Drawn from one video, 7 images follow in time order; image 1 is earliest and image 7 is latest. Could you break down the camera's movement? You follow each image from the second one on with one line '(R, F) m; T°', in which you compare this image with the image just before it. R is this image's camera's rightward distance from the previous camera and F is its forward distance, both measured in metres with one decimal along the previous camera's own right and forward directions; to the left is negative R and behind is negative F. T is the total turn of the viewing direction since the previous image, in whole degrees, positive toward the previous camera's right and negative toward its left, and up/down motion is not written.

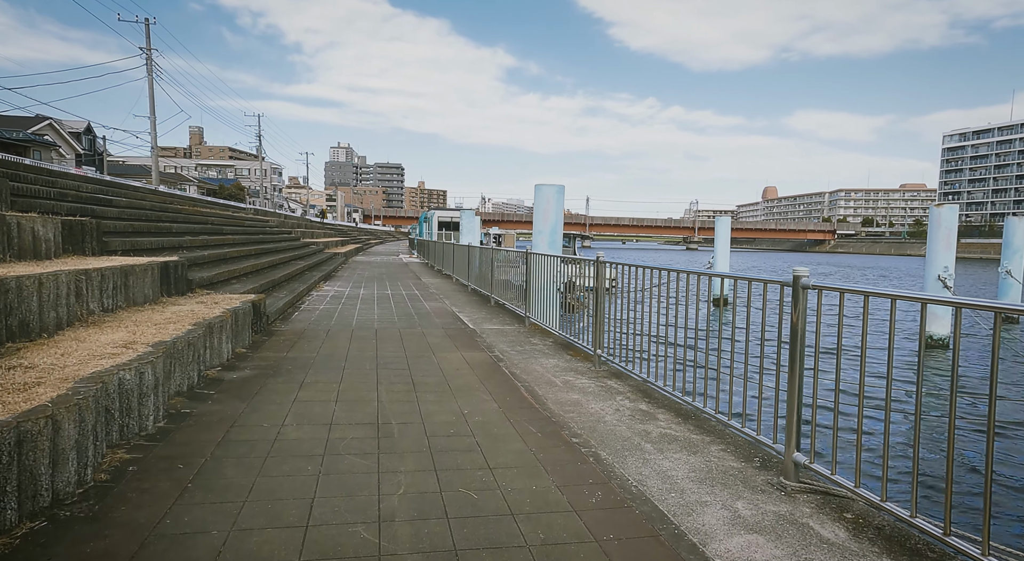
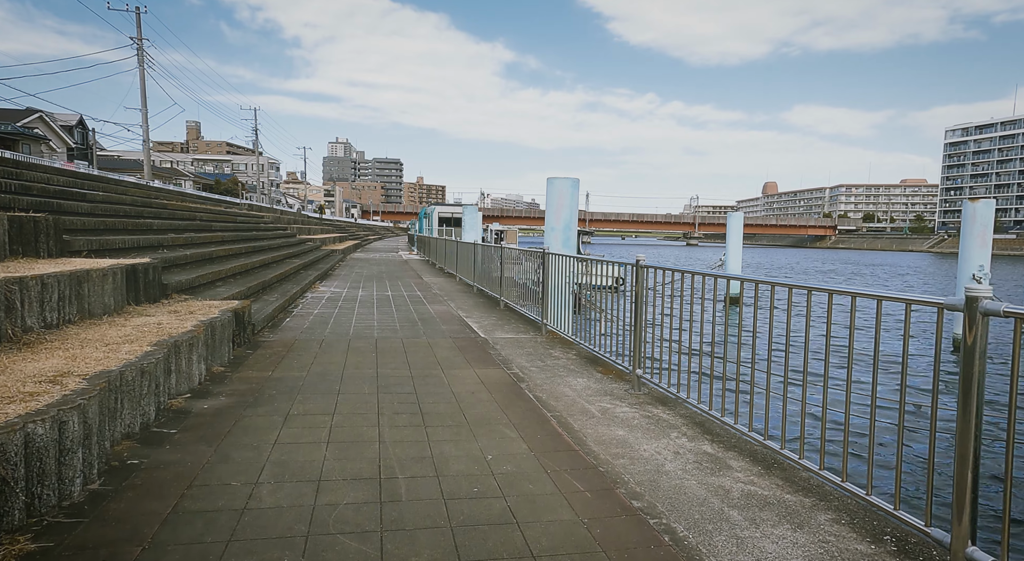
(-0.2, +0.8) m; 0°
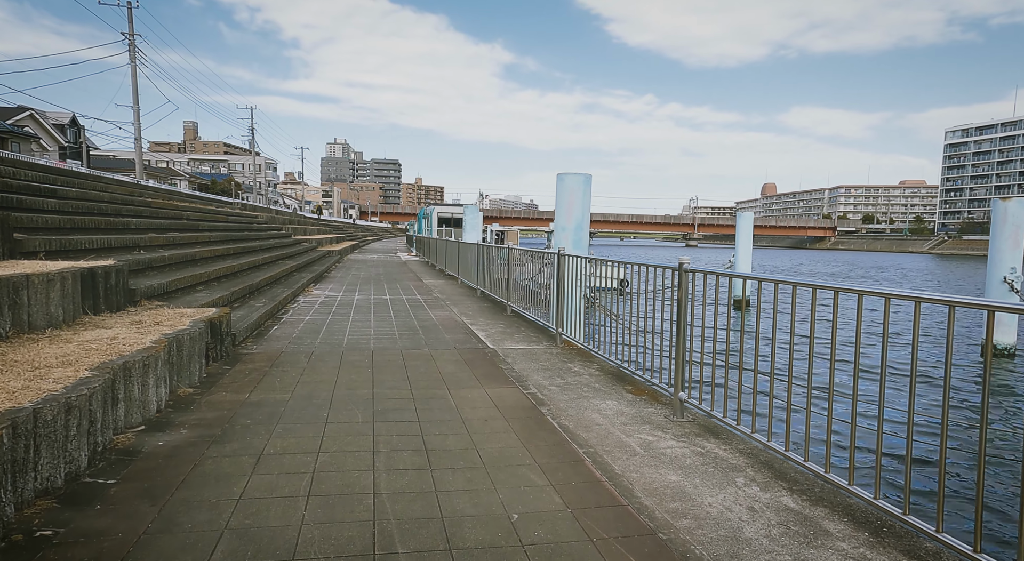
(-0.1, +0.7) m; 0°
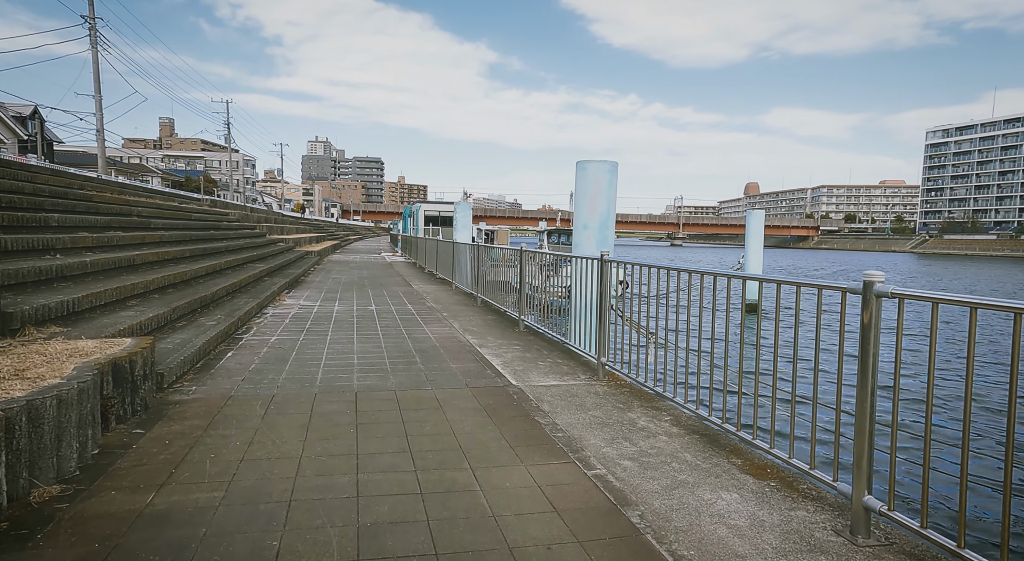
(-0.4, +1.5) m; +2°
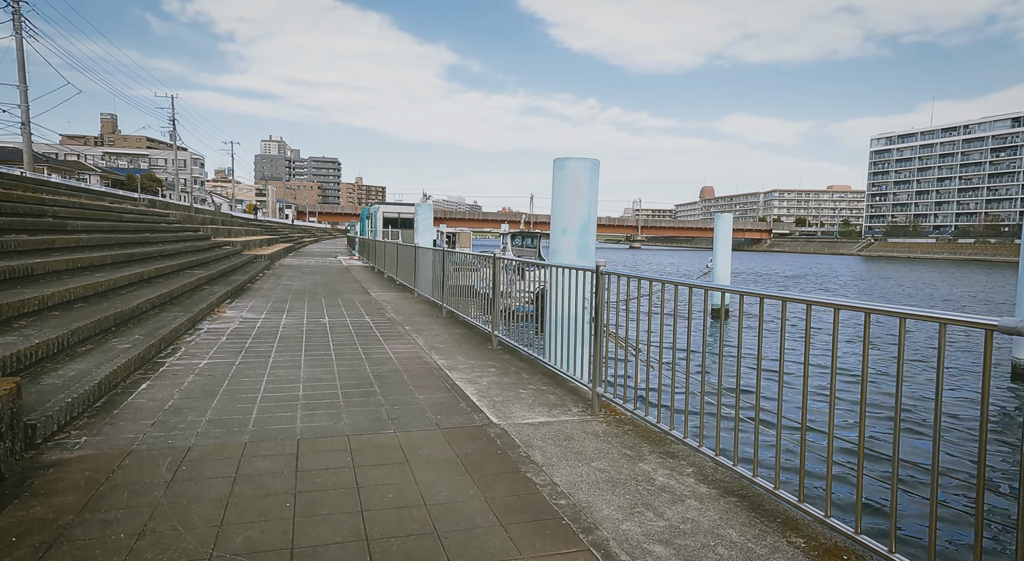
(-0.1, +0.8) m; +4°
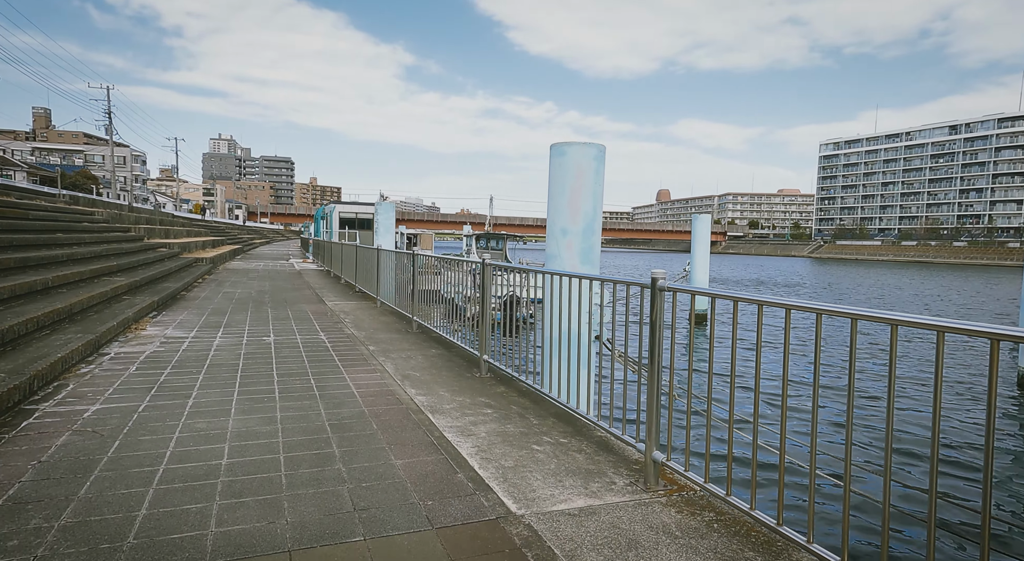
(-0.3, +1.3) m; +4°
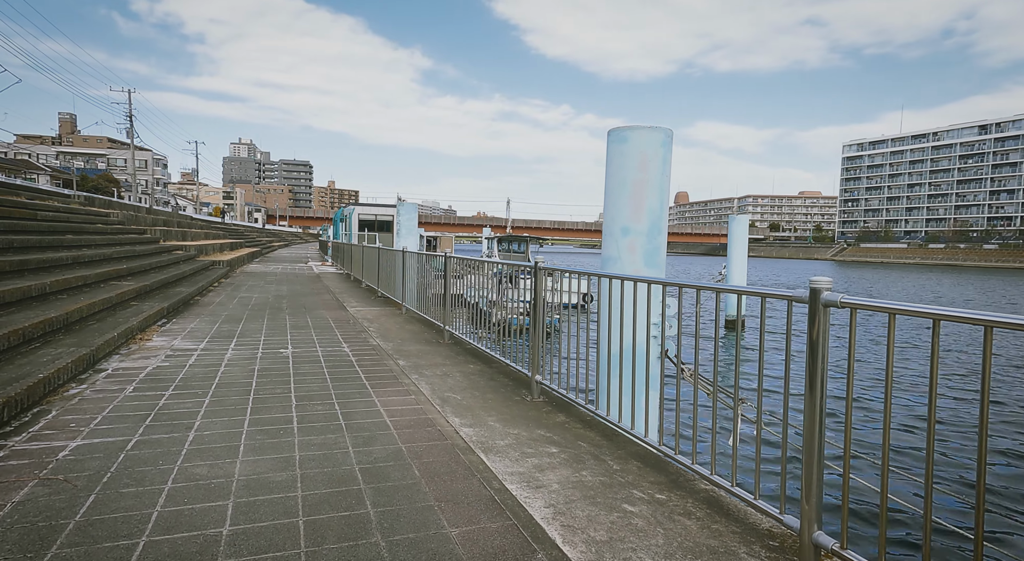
(-0.3, +0.8) m; -2°
